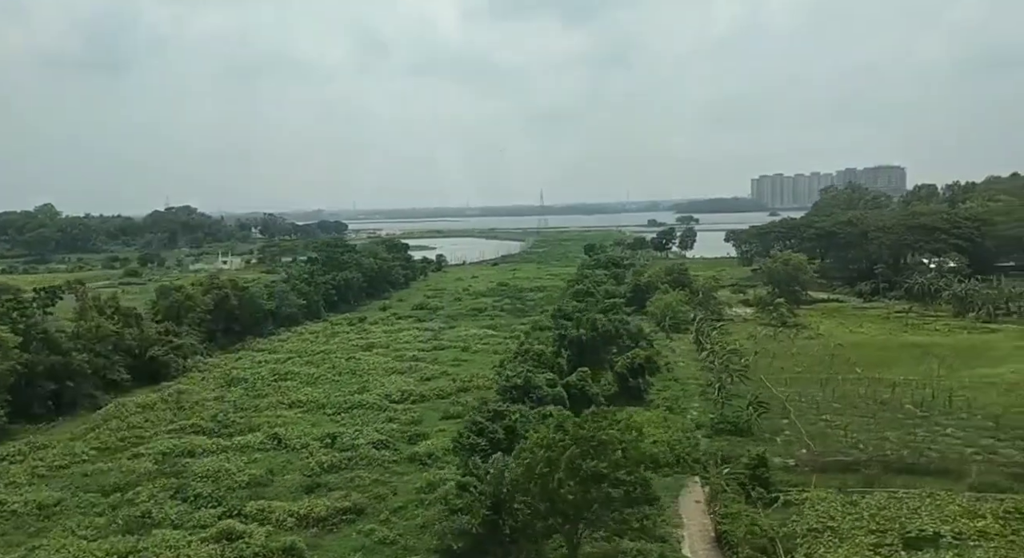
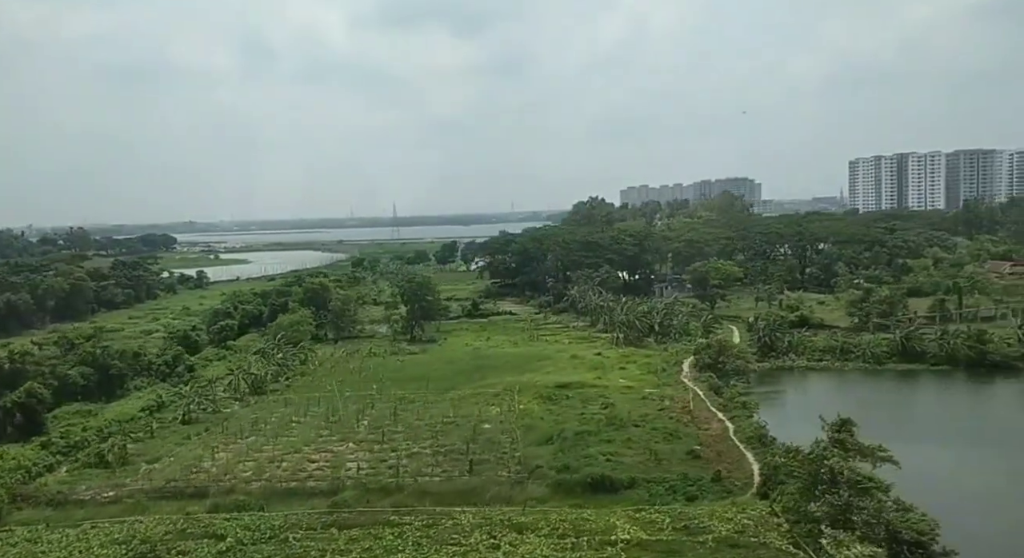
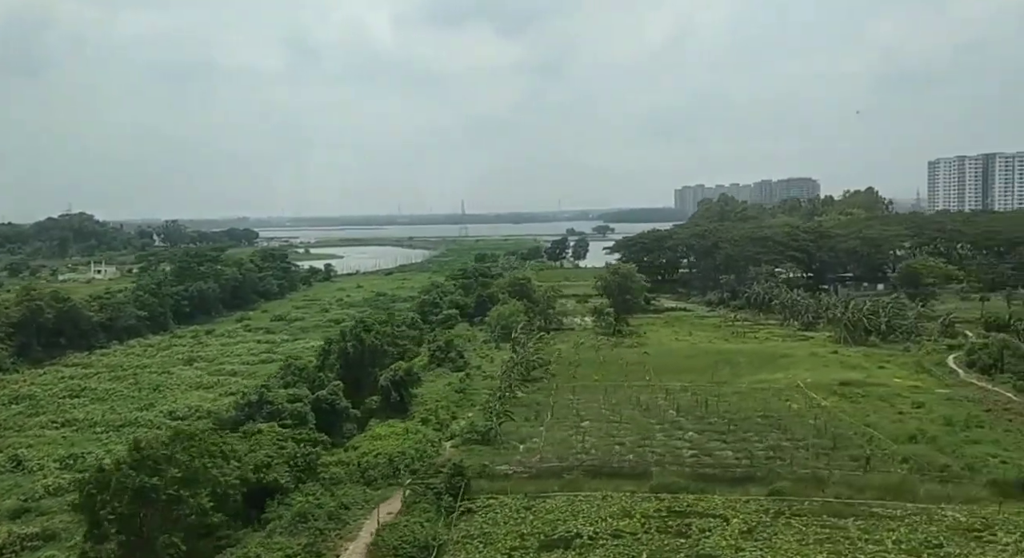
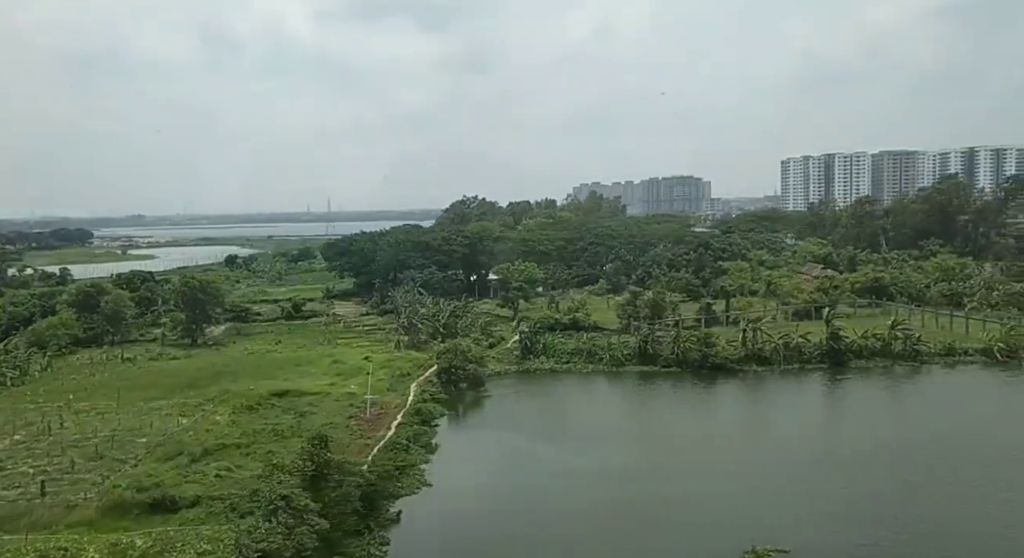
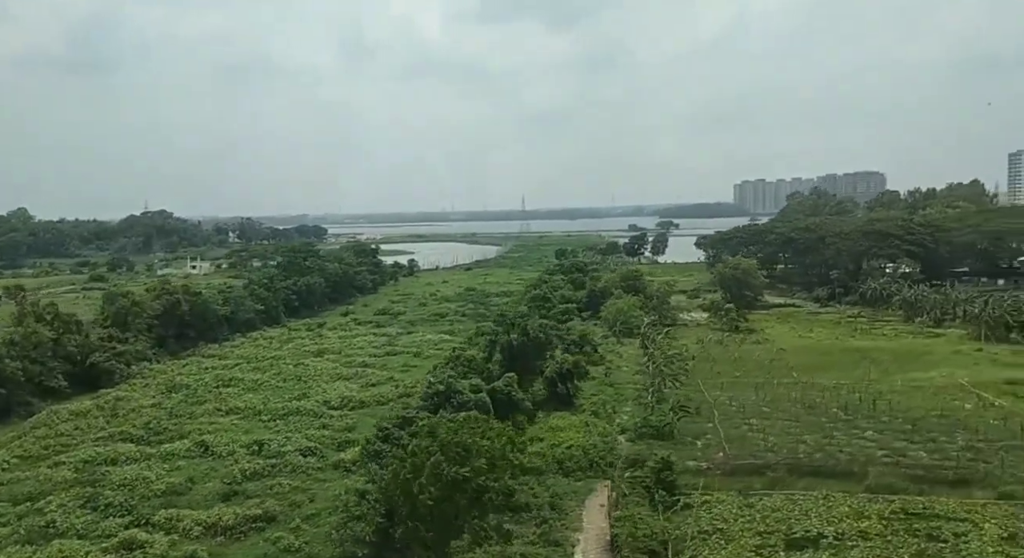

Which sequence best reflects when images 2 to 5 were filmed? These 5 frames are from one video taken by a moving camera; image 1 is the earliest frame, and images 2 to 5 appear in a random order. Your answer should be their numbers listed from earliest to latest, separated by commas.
5, 3, 2, 4
